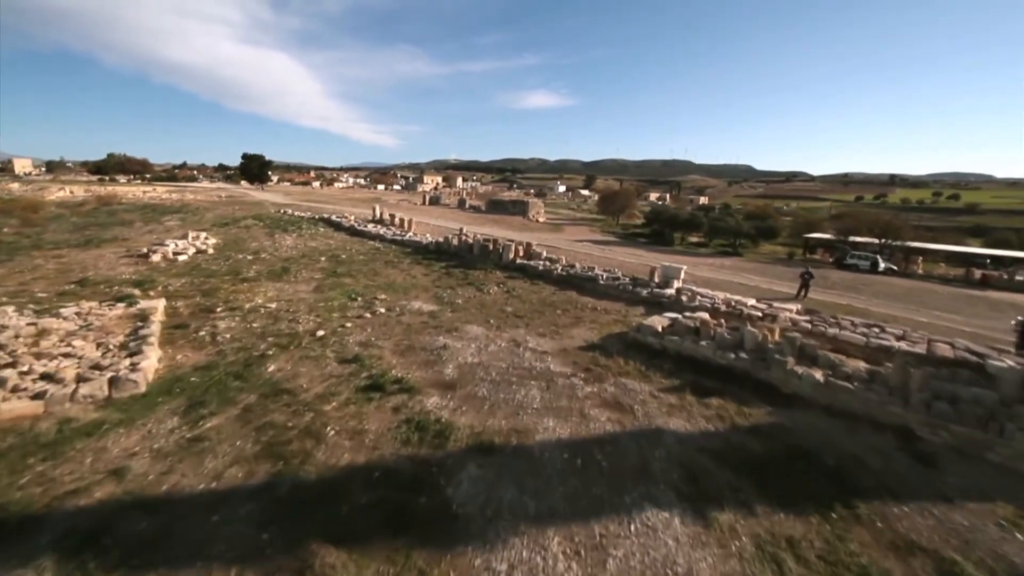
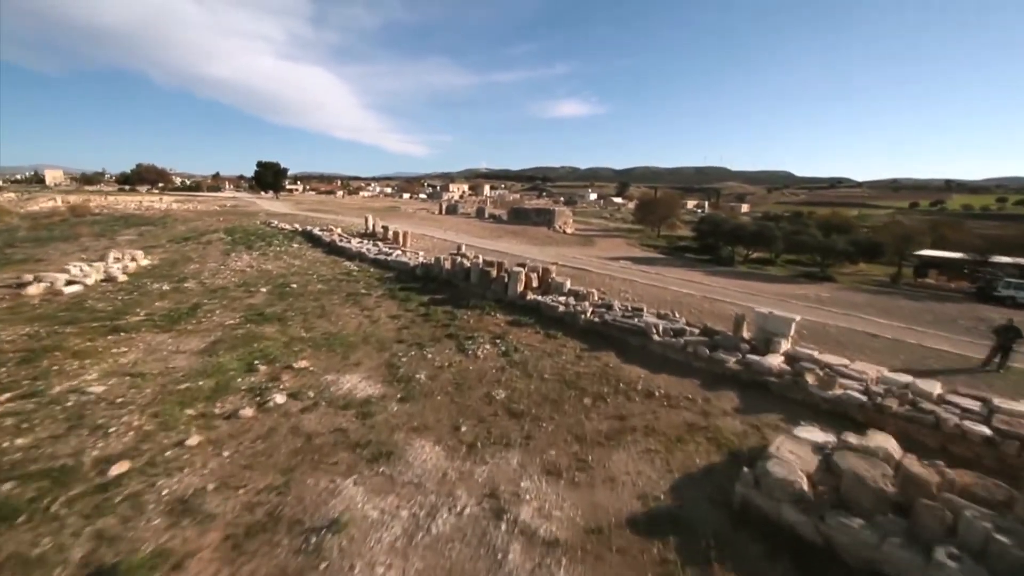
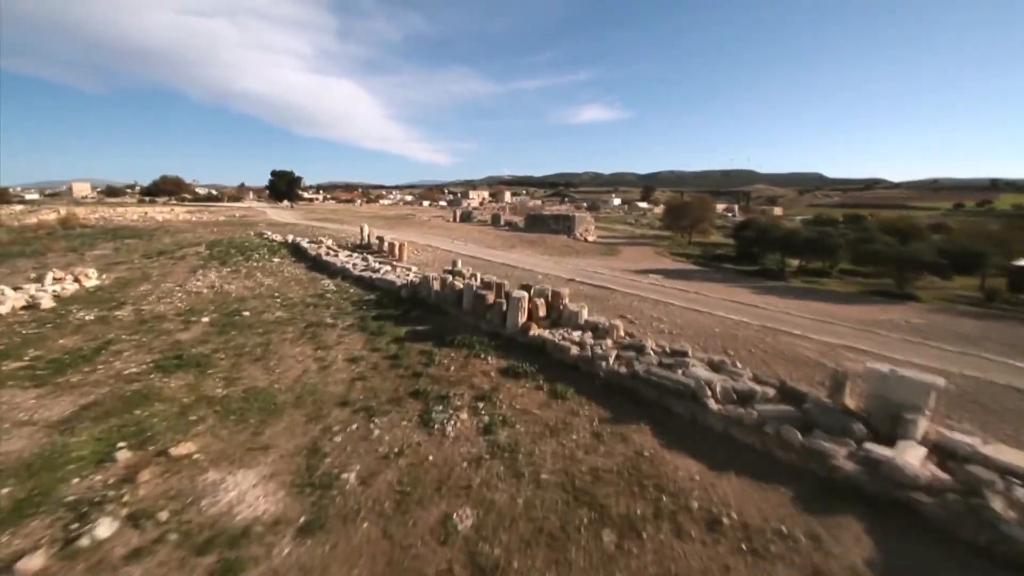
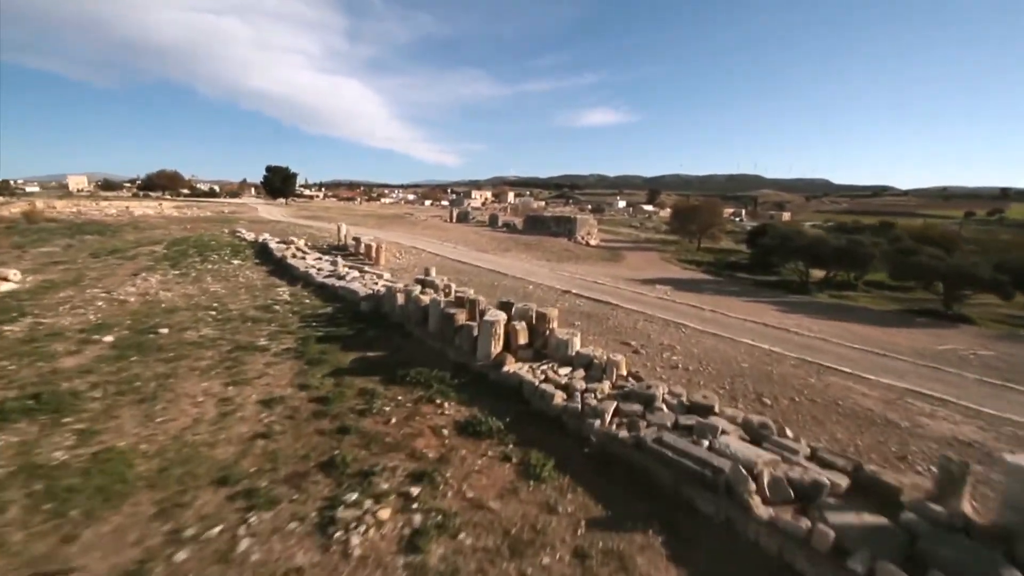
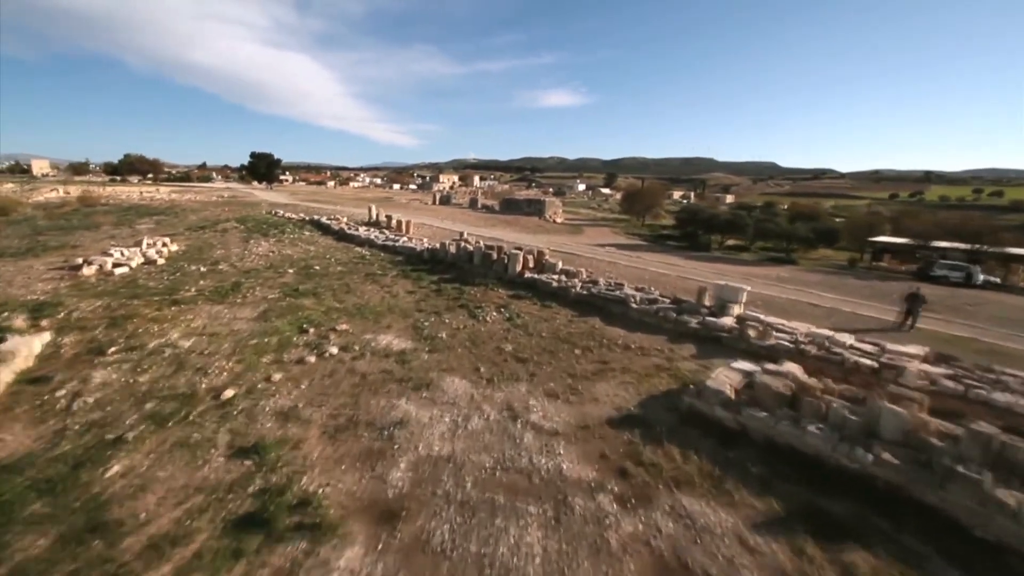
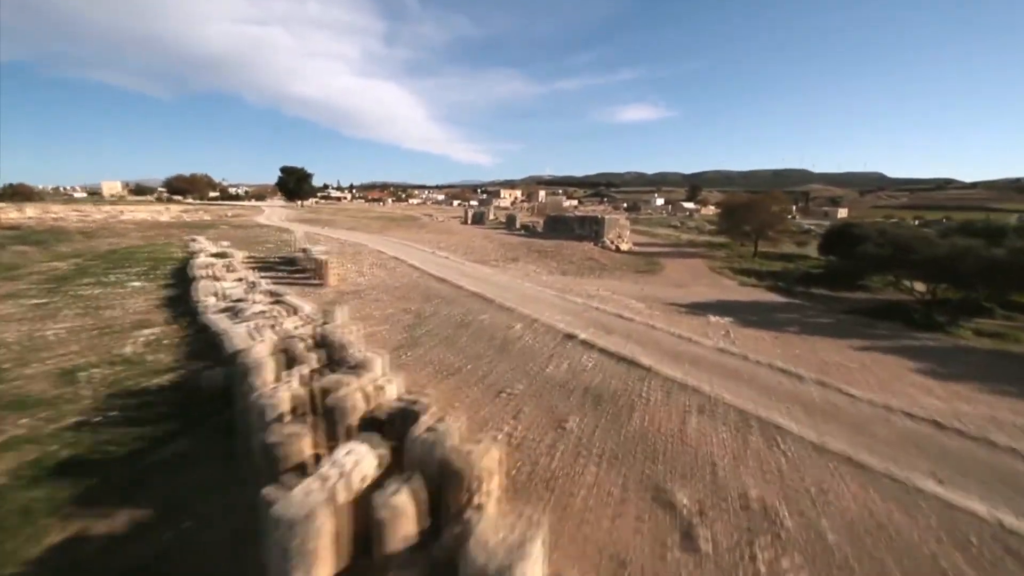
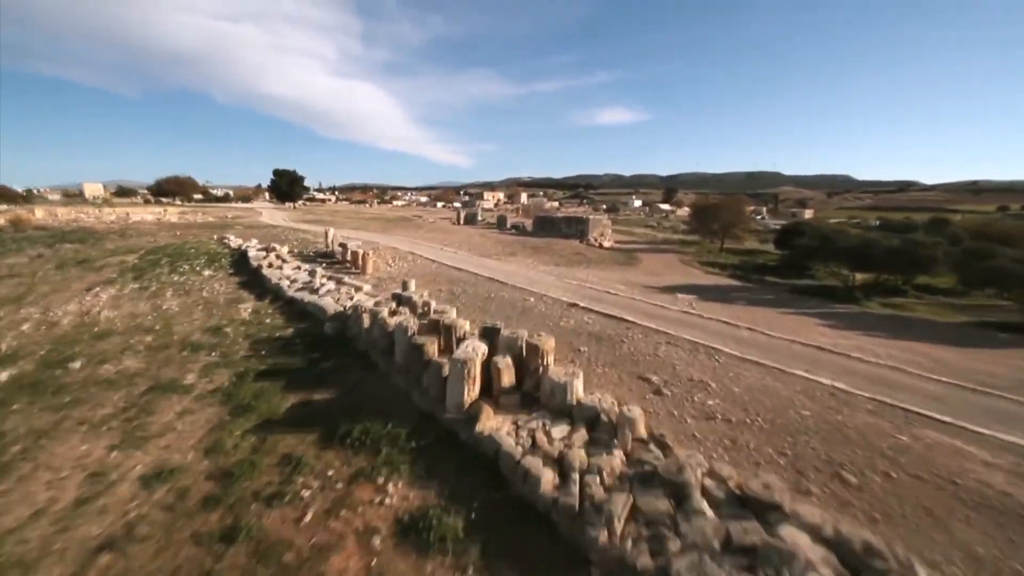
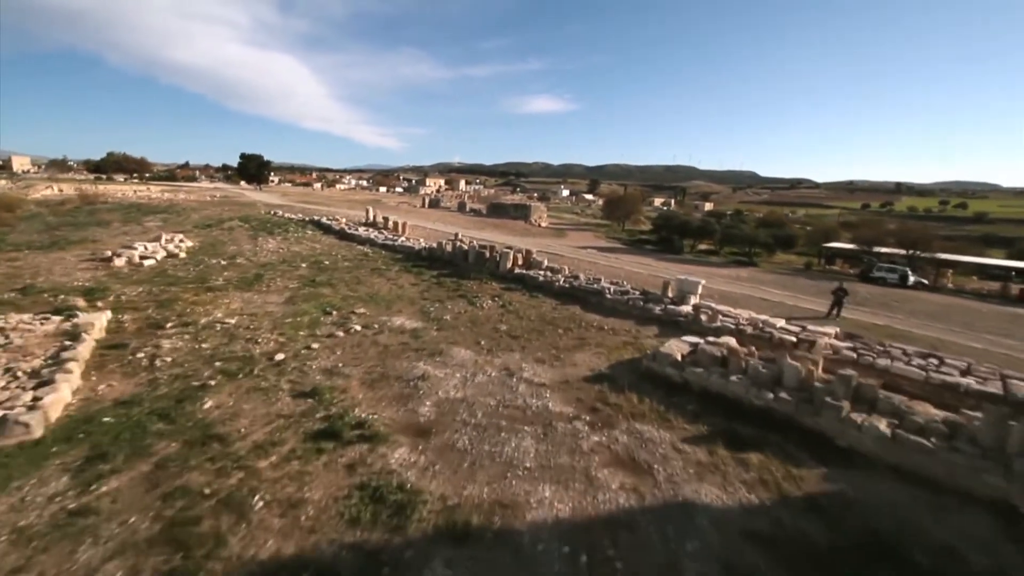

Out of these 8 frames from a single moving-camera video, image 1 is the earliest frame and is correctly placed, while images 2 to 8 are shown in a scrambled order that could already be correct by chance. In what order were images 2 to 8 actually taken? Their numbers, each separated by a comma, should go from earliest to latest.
8, 5, 2, 3, 4, 7, 6
